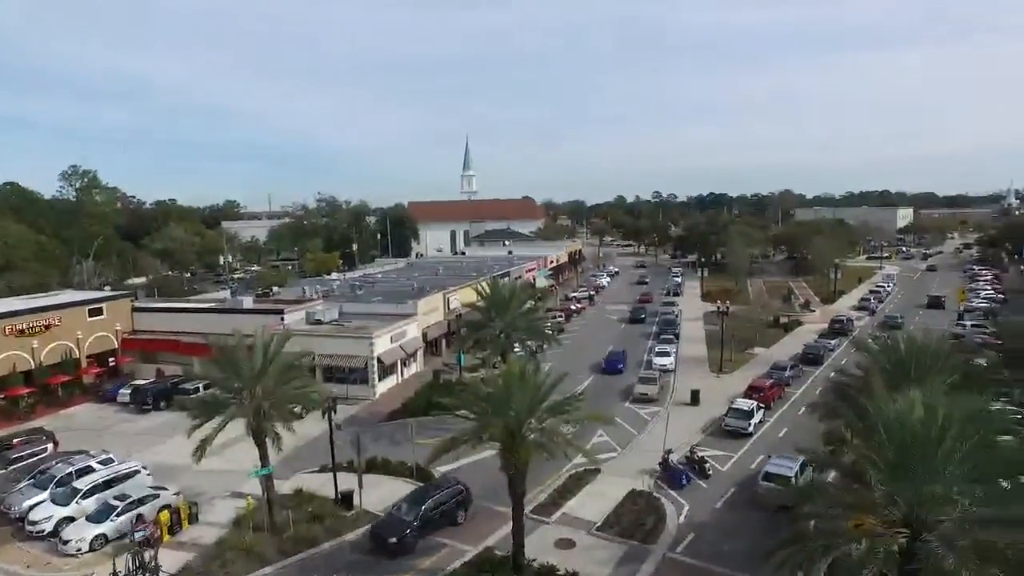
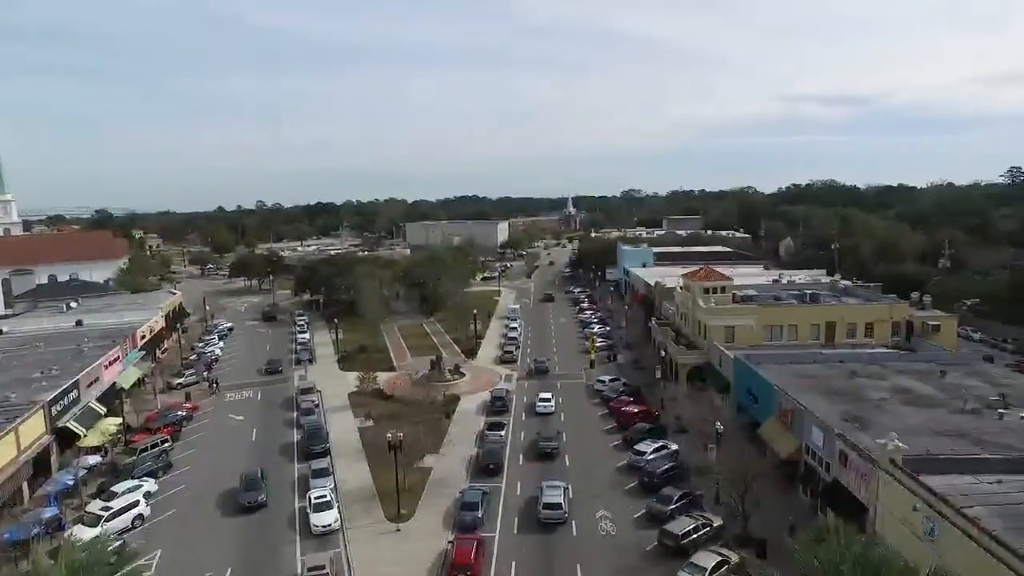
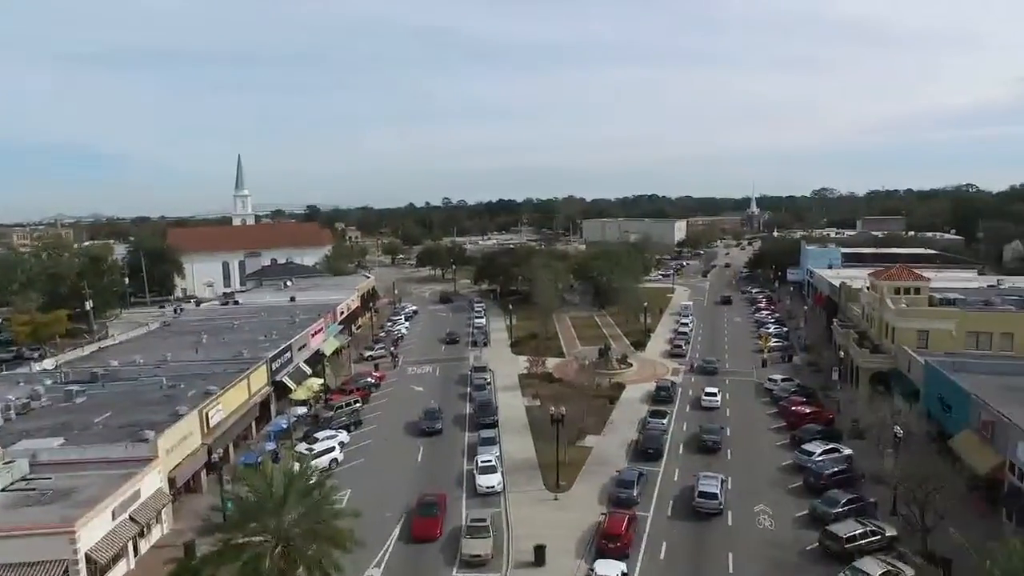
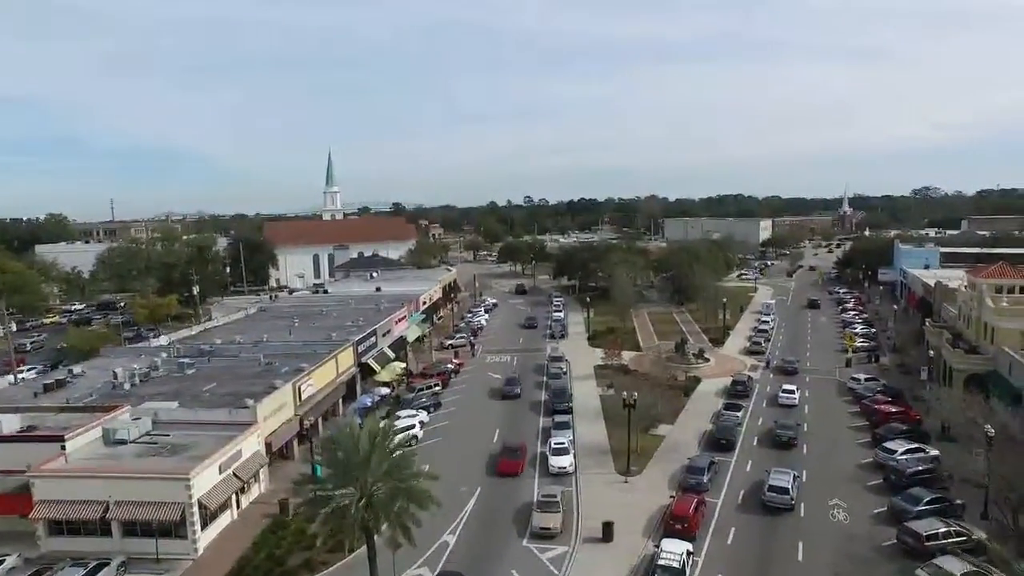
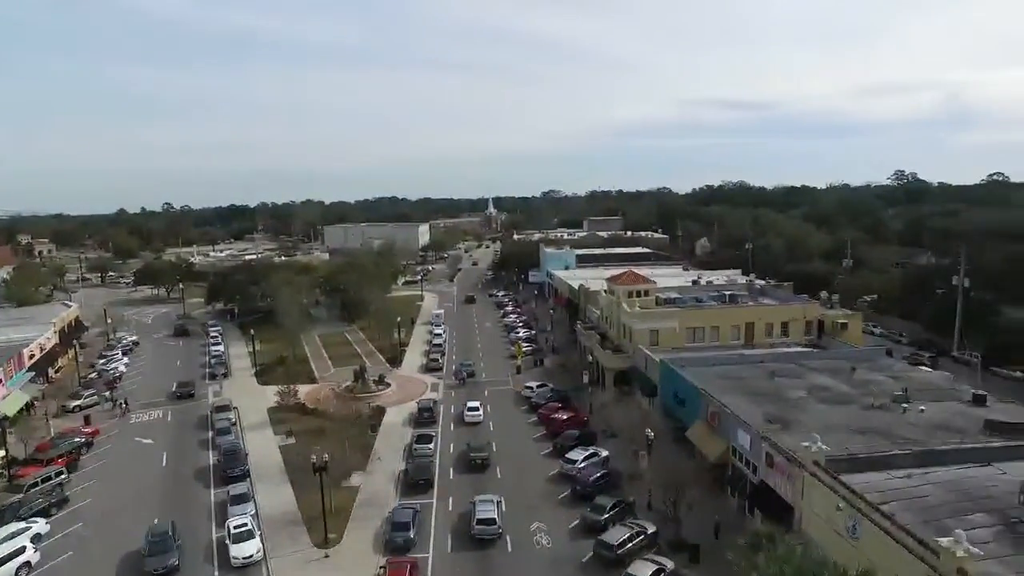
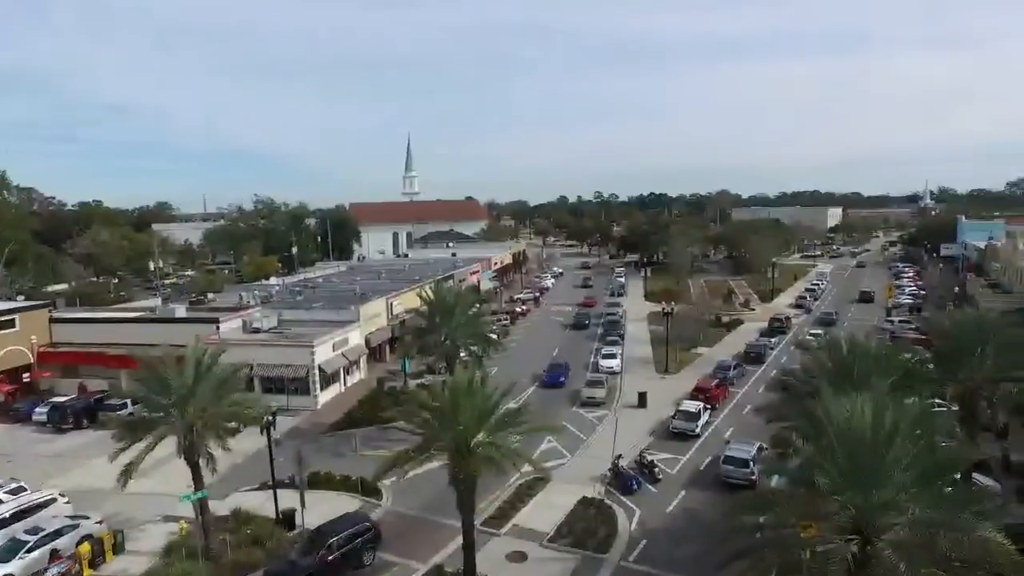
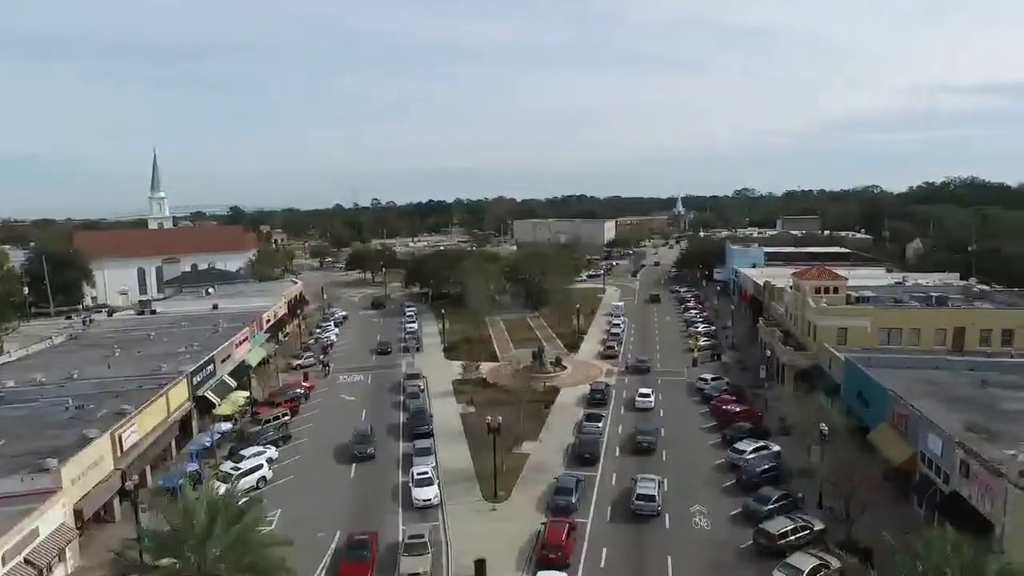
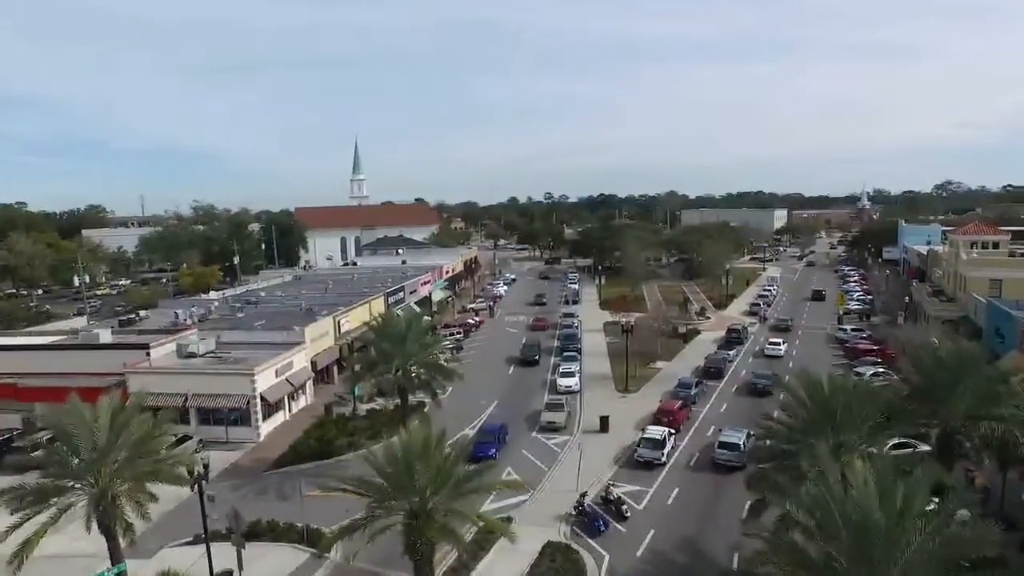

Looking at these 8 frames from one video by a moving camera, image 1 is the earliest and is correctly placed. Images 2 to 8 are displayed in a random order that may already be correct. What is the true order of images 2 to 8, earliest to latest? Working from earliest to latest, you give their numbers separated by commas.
6, 8, 4, 3, 7, 2, 5
